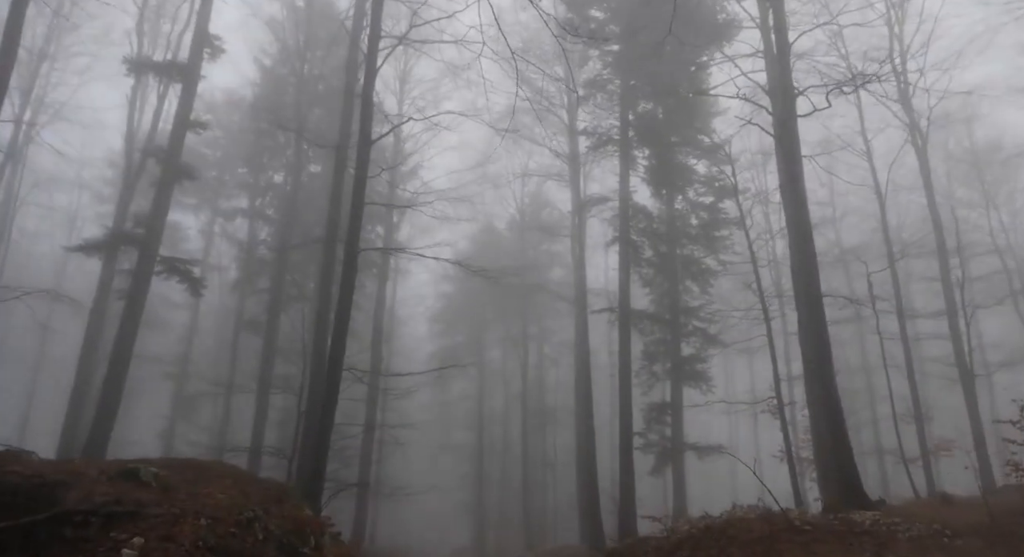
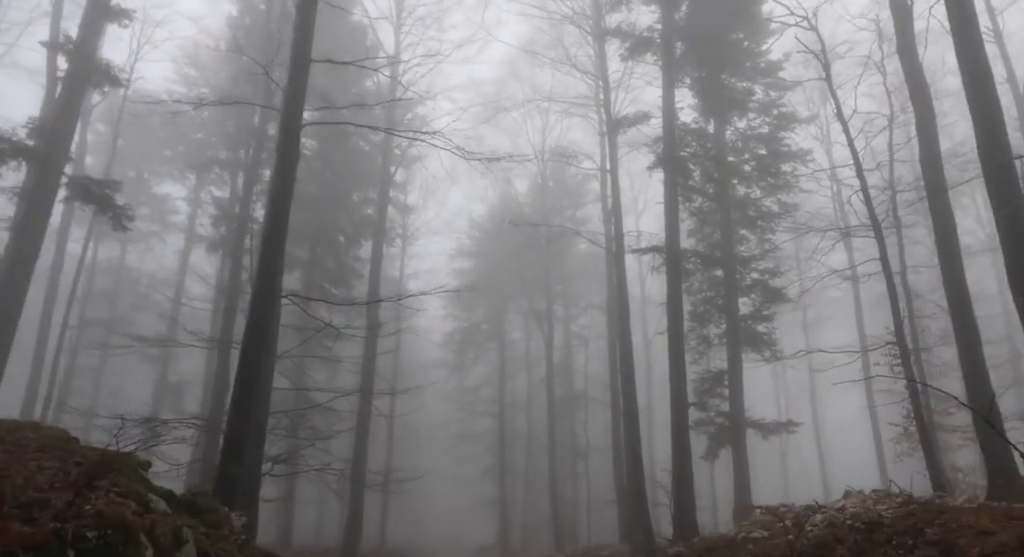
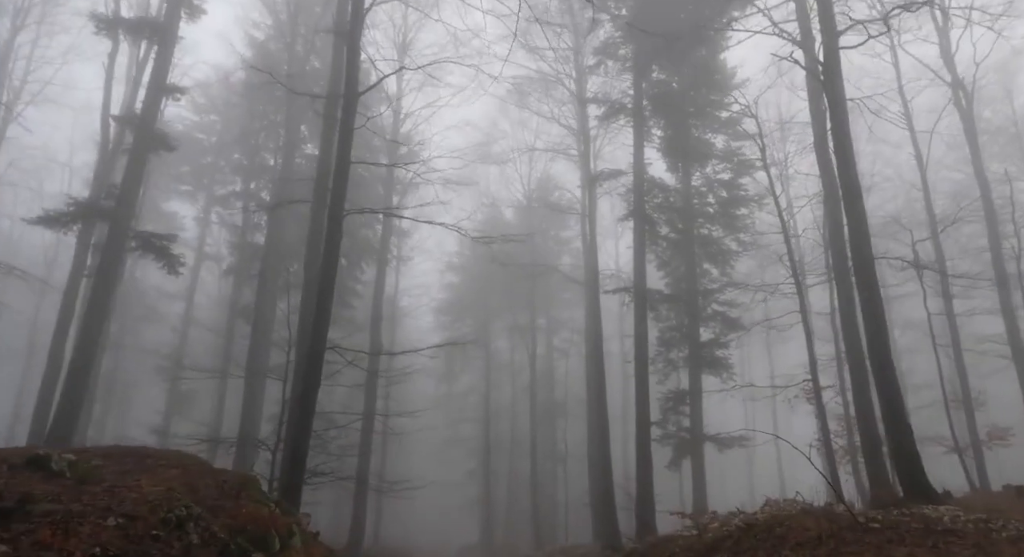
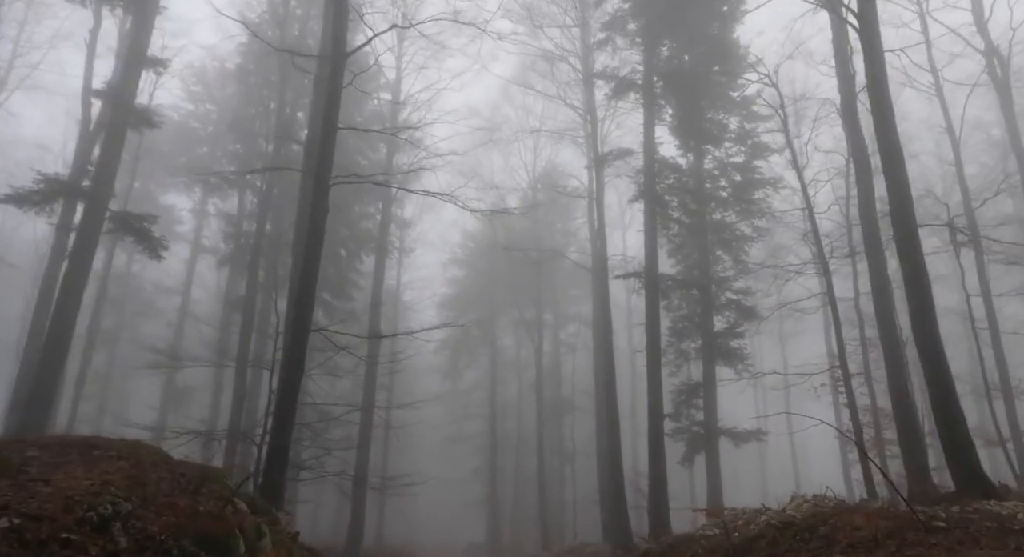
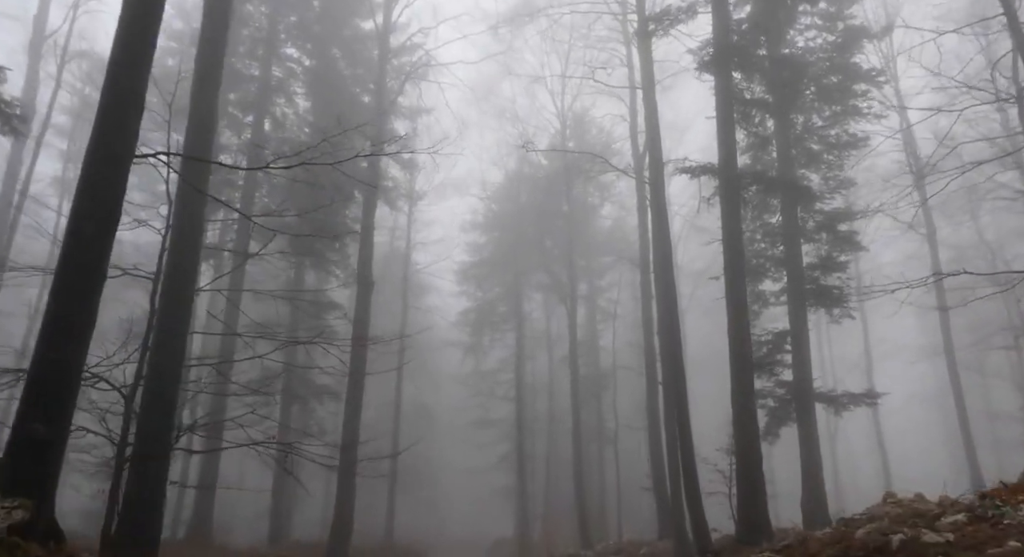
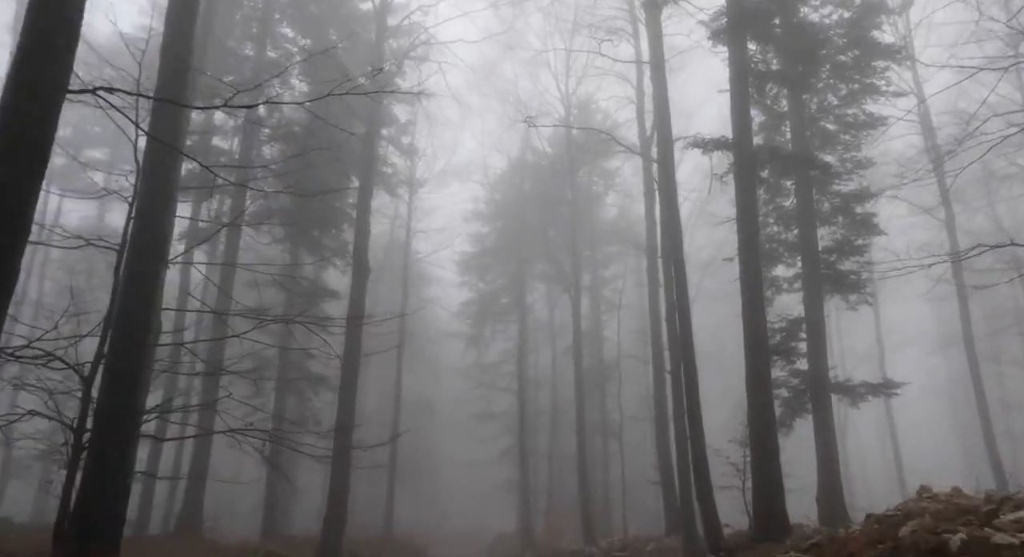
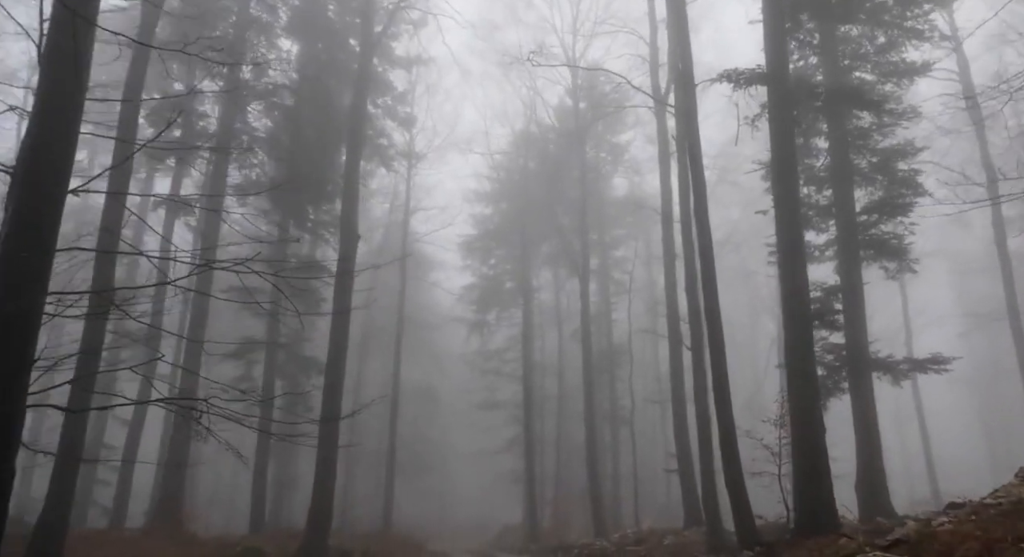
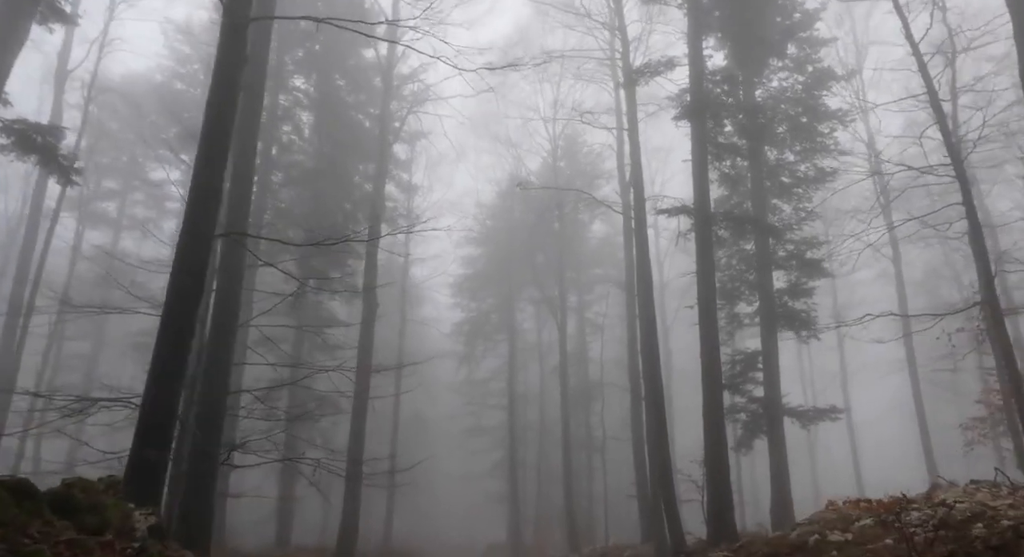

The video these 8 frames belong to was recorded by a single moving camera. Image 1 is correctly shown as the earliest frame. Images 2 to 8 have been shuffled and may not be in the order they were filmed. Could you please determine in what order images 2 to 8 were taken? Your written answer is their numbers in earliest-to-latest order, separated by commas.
3, 4, 2, 8, 5, 6, 7
